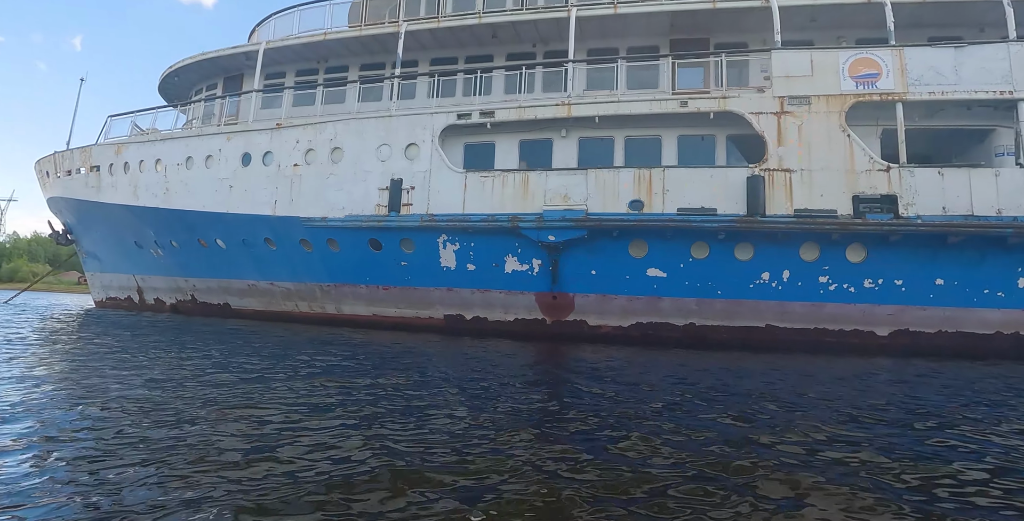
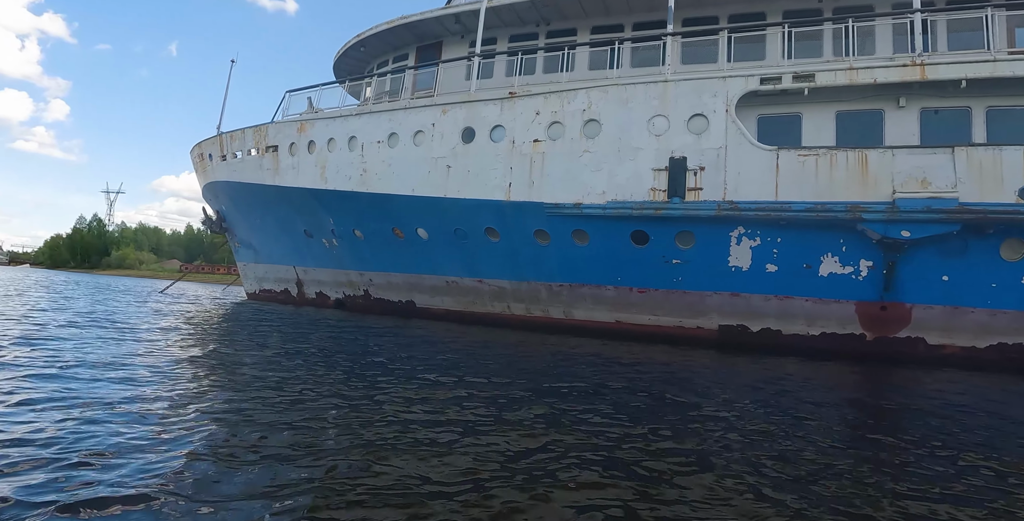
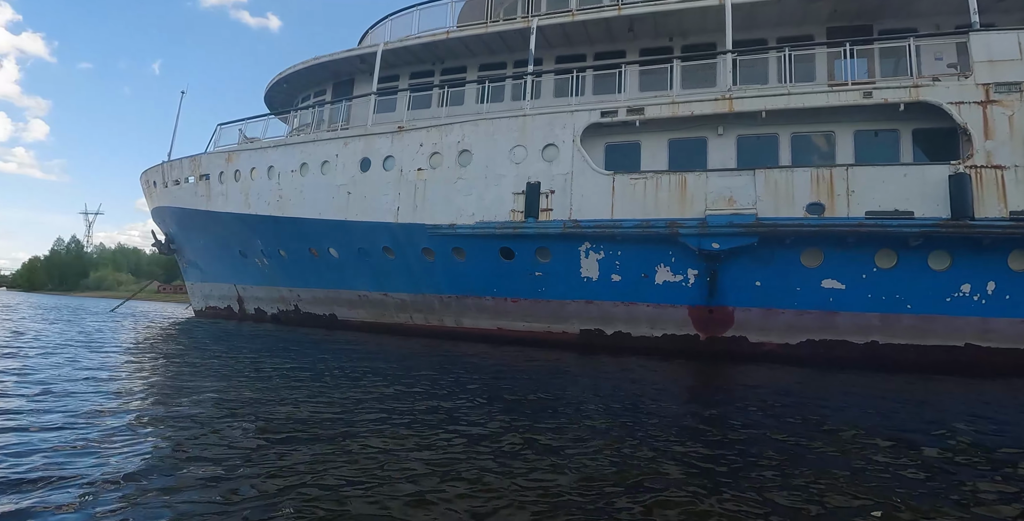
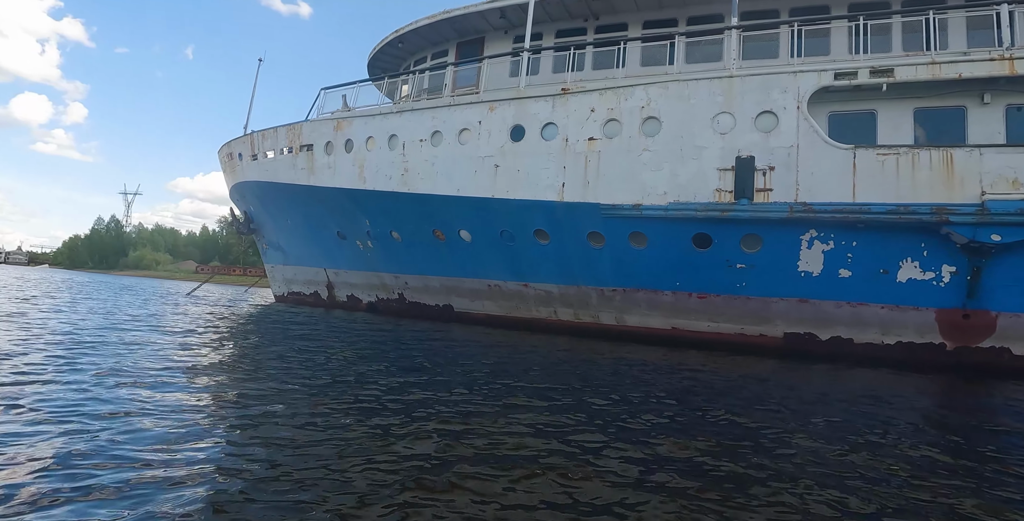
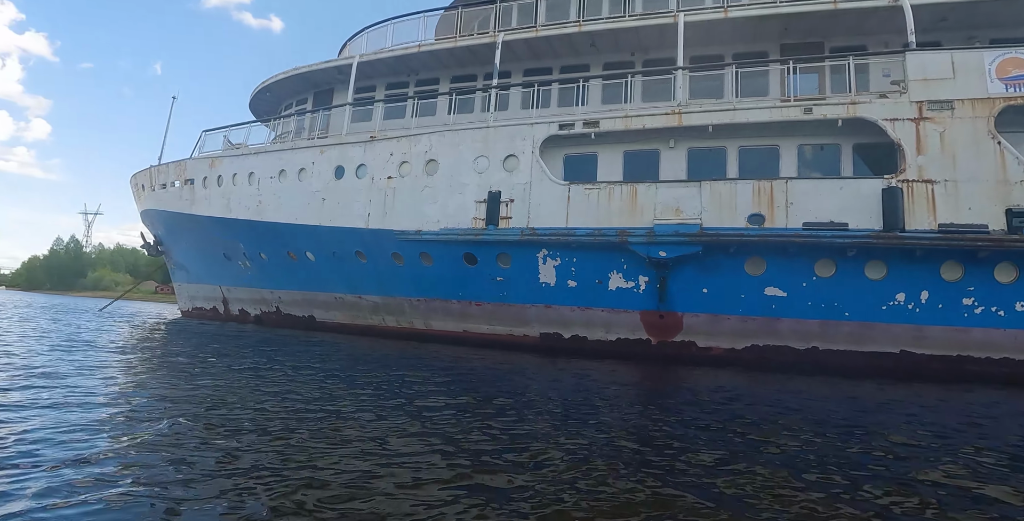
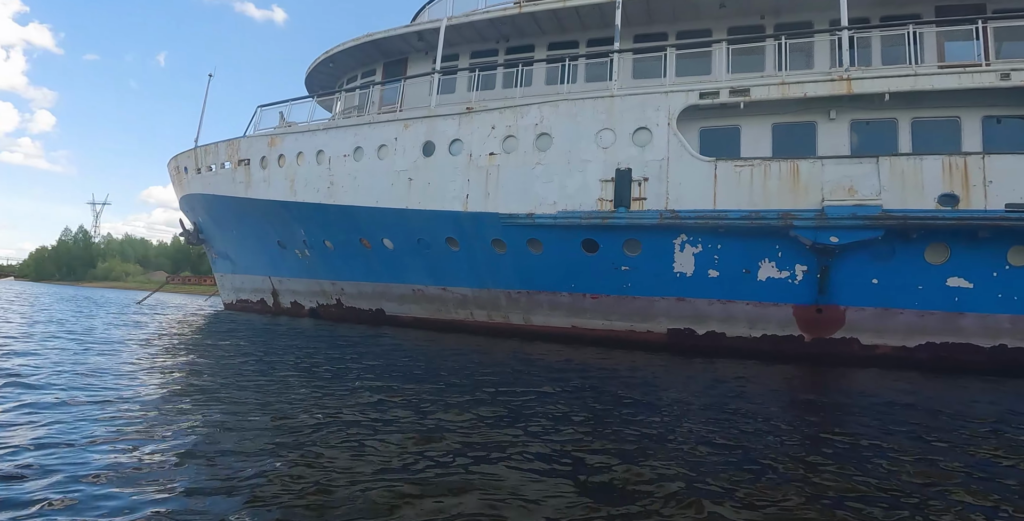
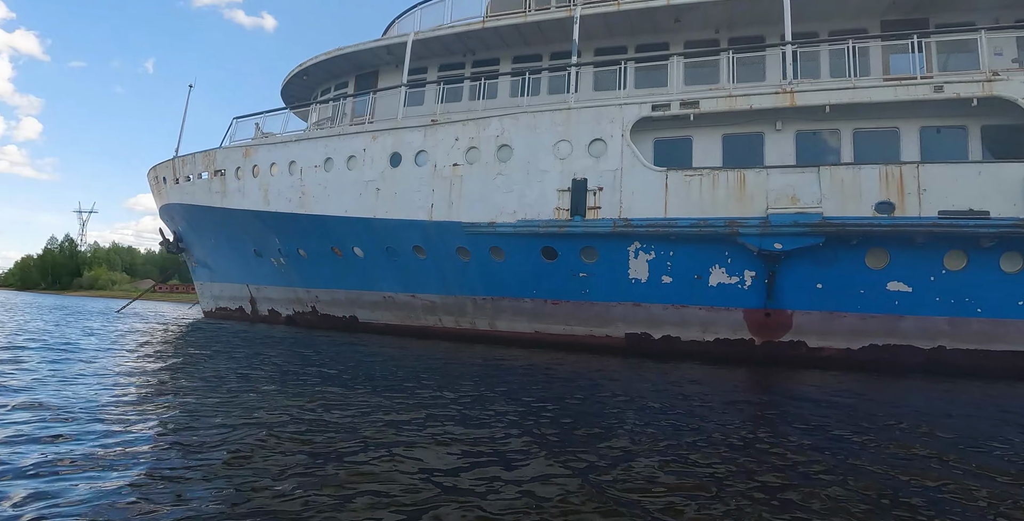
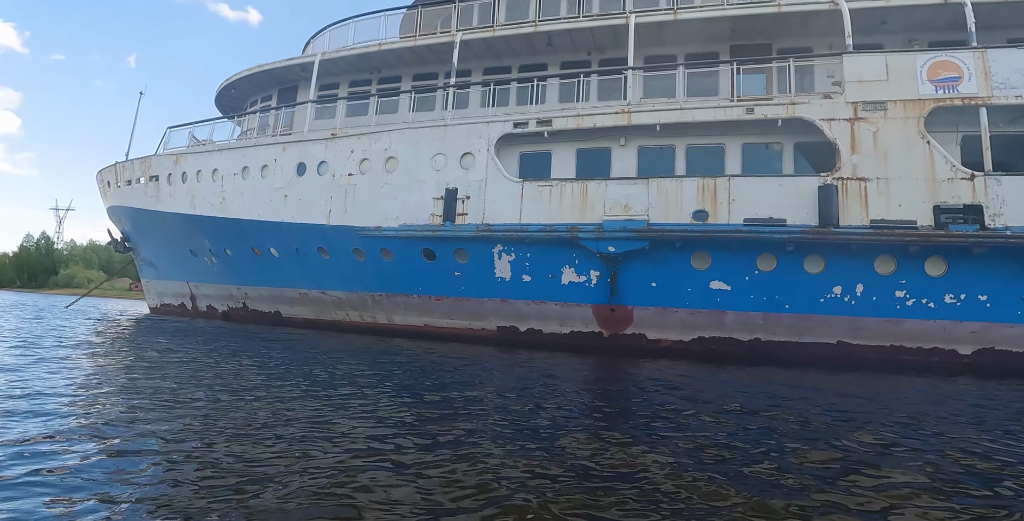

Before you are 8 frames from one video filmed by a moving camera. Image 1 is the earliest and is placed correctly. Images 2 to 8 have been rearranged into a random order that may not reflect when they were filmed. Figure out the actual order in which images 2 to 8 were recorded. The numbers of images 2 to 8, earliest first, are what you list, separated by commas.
8, 5, 3, 7, 6, 2, 4
